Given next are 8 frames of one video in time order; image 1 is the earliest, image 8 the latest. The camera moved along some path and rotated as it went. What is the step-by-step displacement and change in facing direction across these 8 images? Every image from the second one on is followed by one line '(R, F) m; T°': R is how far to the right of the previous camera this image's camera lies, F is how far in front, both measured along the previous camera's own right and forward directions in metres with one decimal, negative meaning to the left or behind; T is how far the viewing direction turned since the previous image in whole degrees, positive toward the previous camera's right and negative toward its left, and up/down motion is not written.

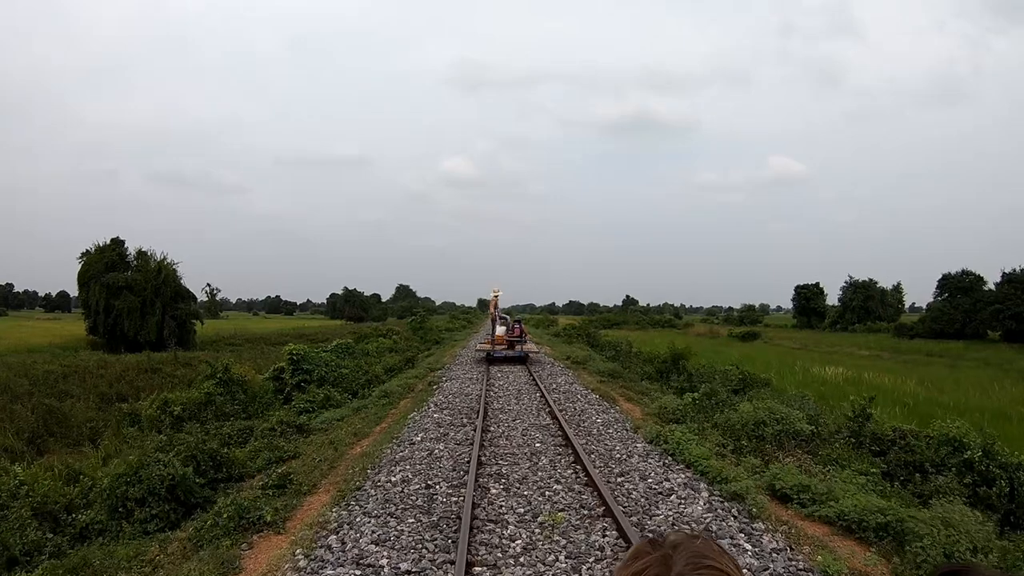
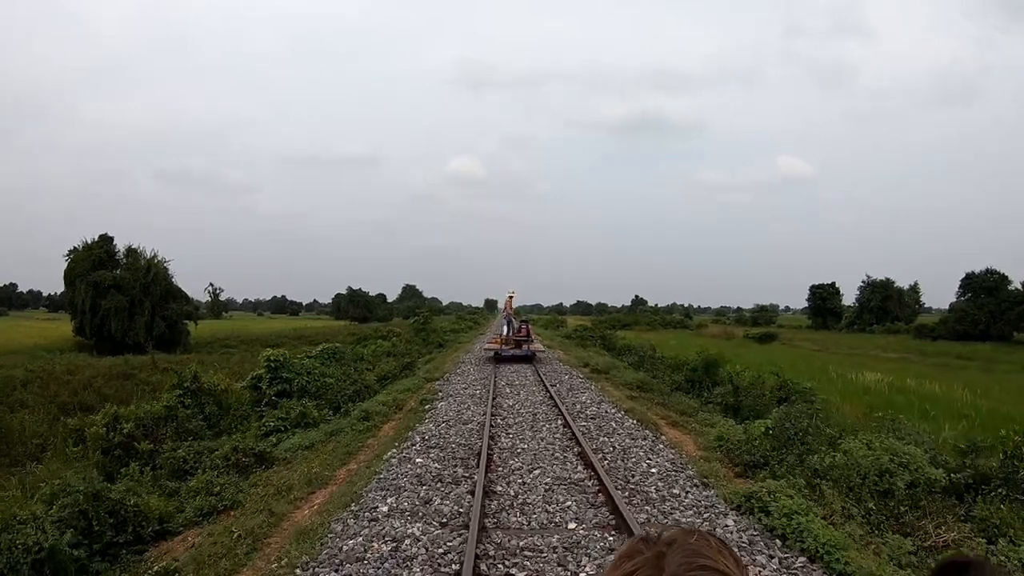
(-0.1, +2.8) m; -1°
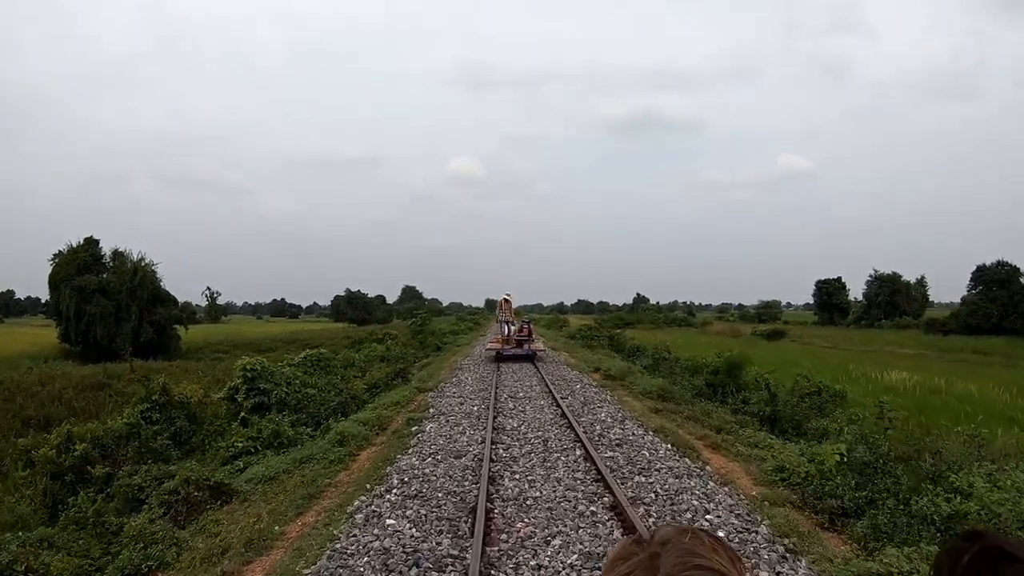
(0.0, +1.8) m; 0°
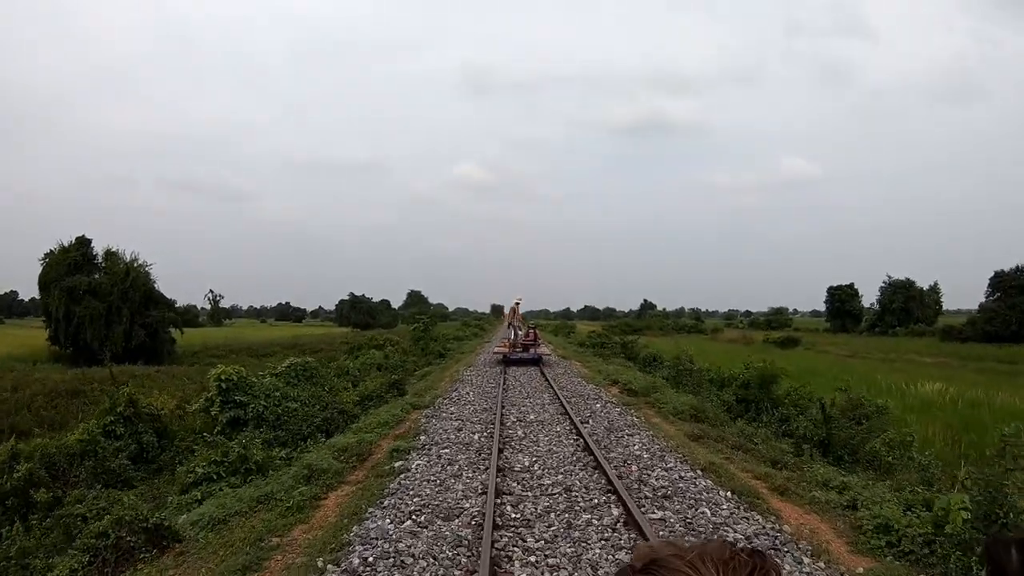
(-0.1, +1.8) m; 0°
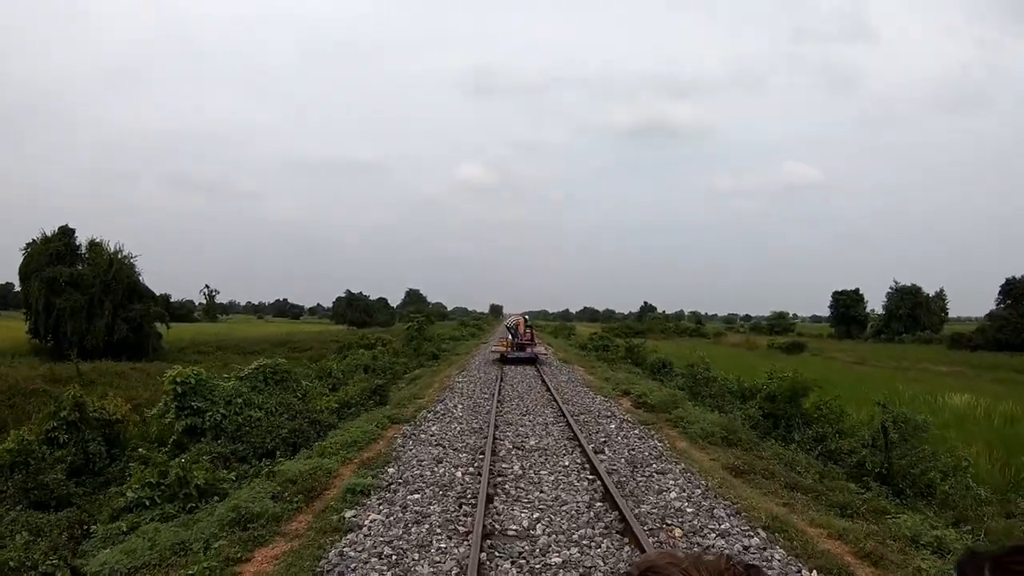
(0.0, +1.9) m; 0°
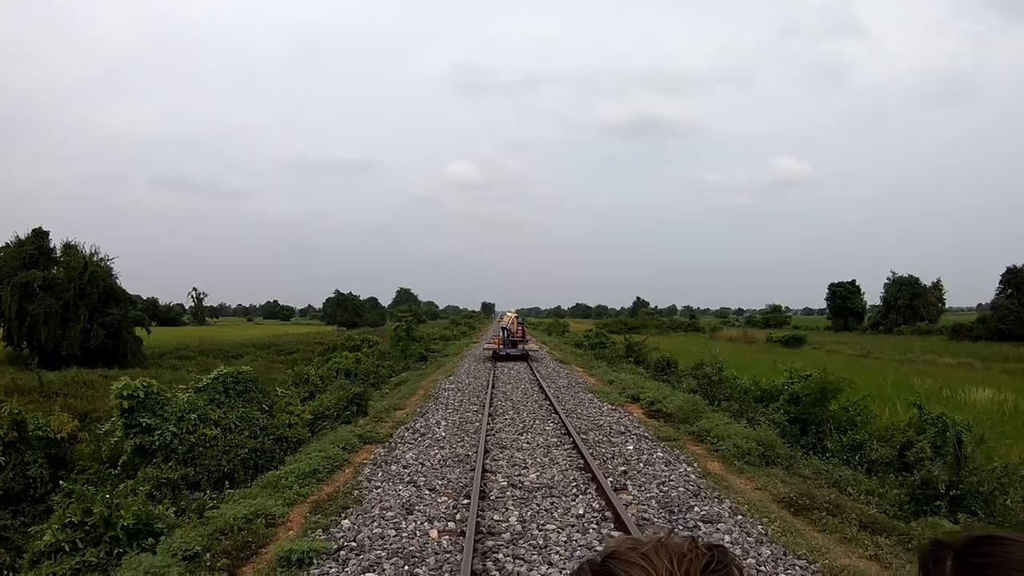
(0.0, +1.6) m; +1°
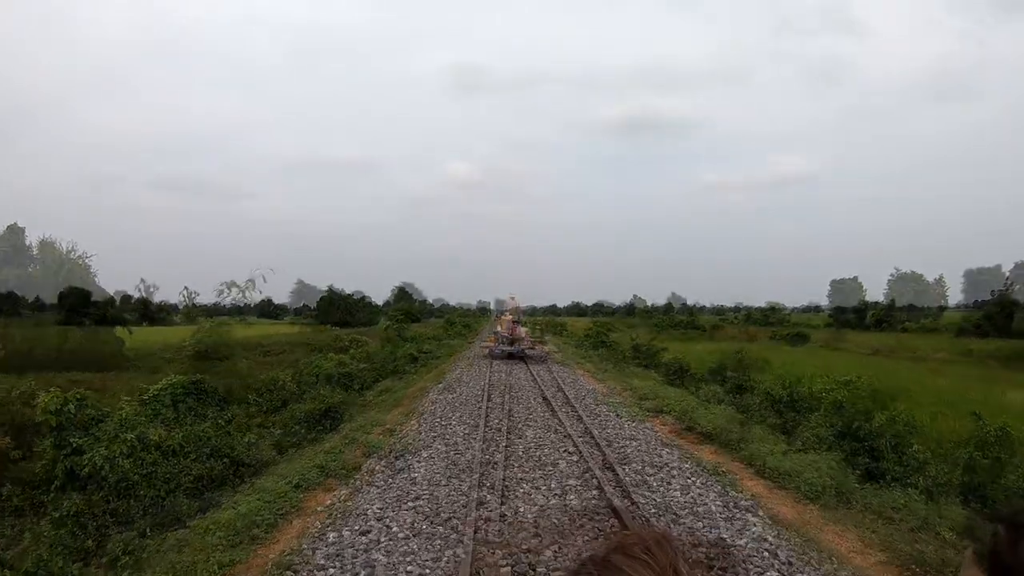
(-0.1, +1.8) m; 0°
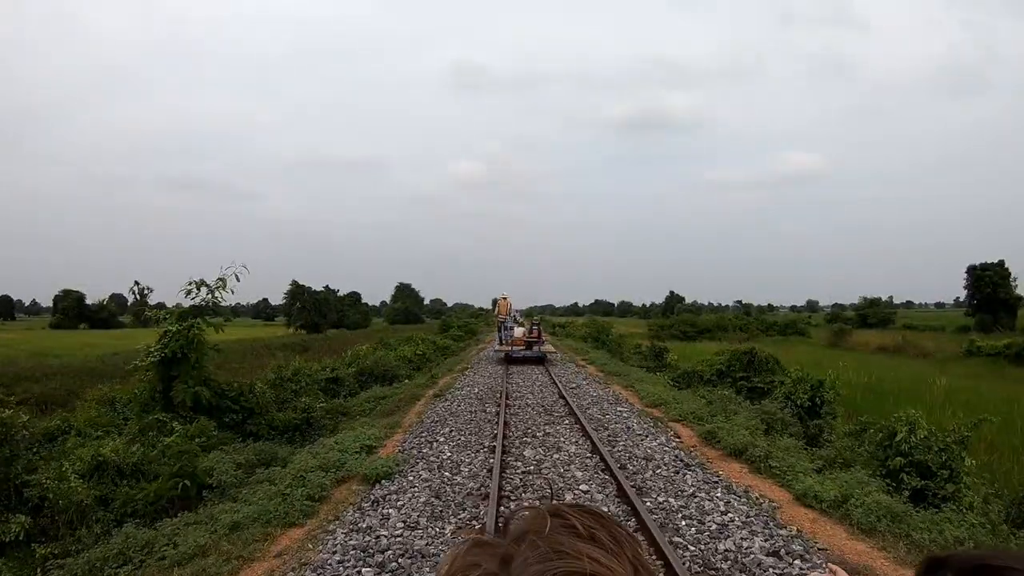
(0.0, +1.0) m; 0°
